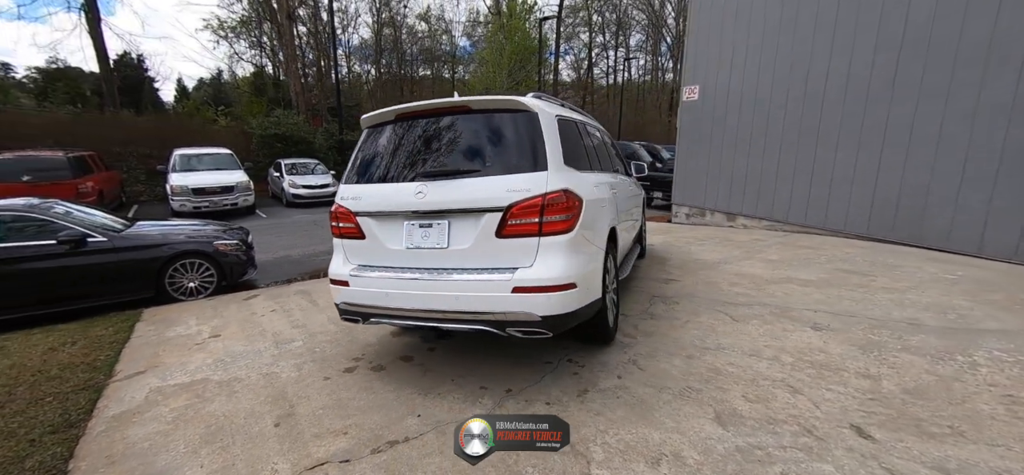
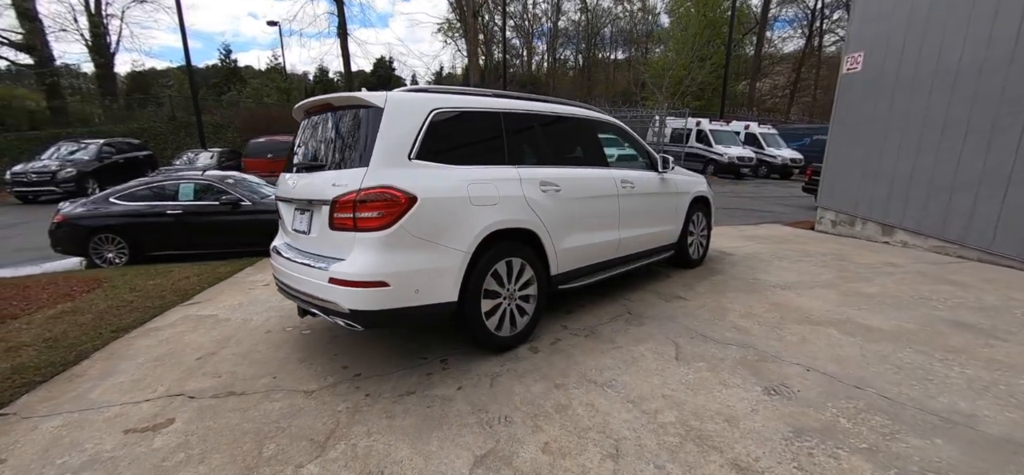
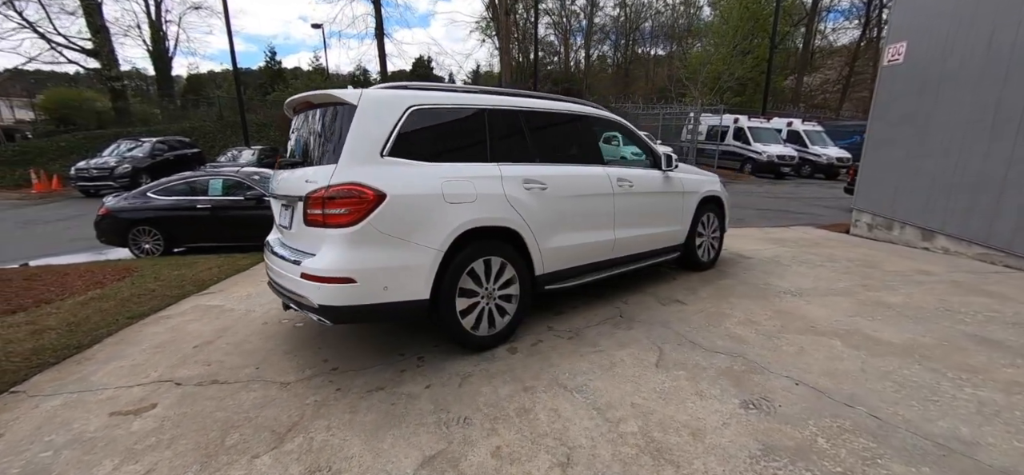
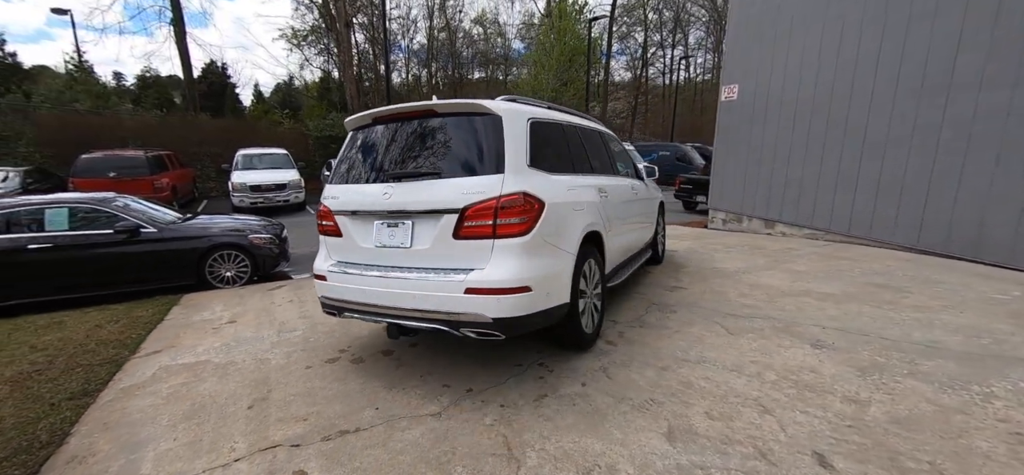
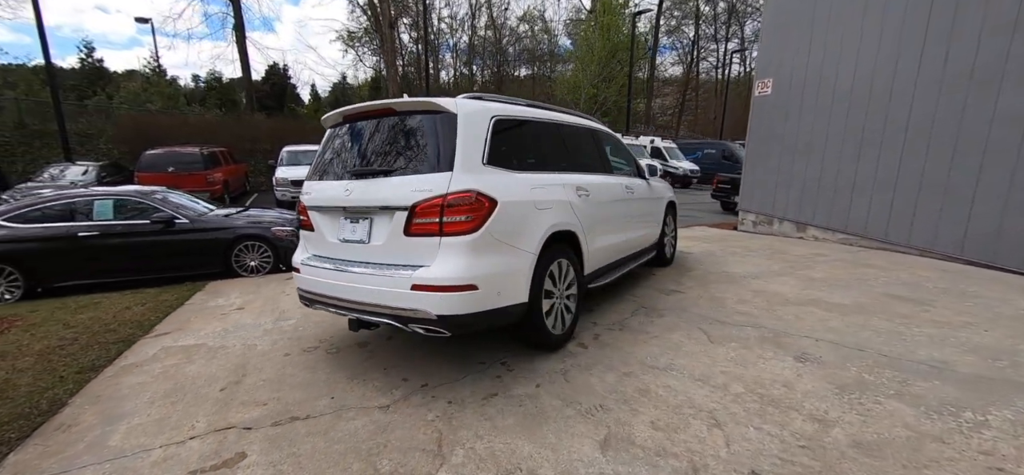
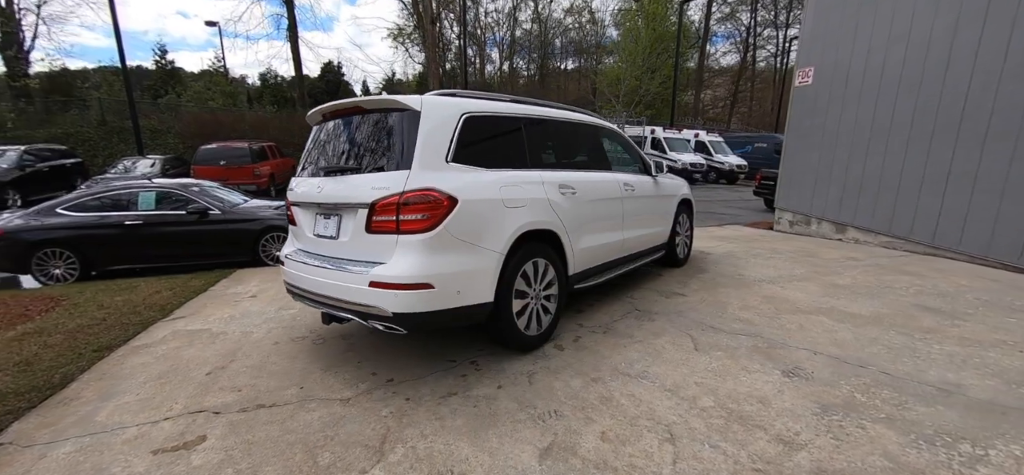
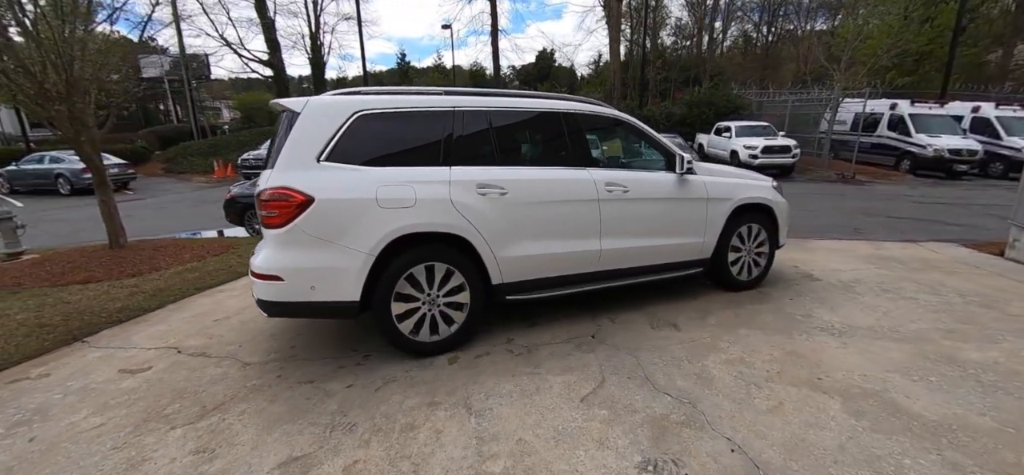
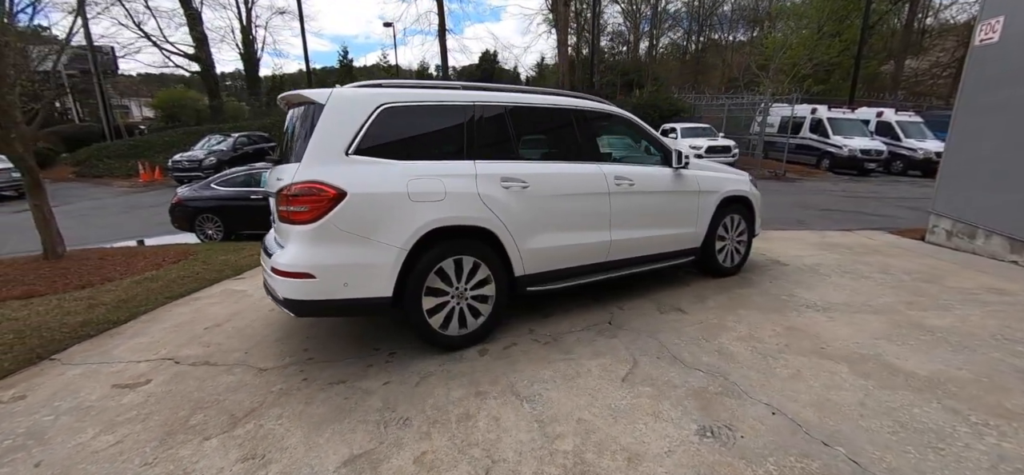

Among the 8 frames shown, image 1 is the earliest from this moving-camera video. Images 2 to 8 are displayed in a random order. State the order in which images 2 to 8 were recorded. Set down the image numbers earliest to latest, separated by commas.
4, 5, 6, 2, 3, 8, 7
